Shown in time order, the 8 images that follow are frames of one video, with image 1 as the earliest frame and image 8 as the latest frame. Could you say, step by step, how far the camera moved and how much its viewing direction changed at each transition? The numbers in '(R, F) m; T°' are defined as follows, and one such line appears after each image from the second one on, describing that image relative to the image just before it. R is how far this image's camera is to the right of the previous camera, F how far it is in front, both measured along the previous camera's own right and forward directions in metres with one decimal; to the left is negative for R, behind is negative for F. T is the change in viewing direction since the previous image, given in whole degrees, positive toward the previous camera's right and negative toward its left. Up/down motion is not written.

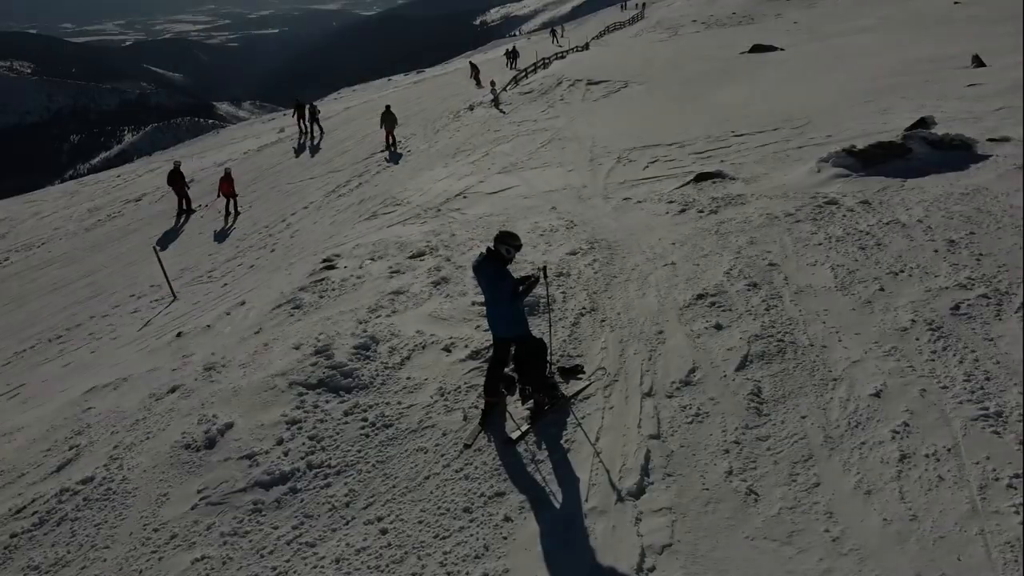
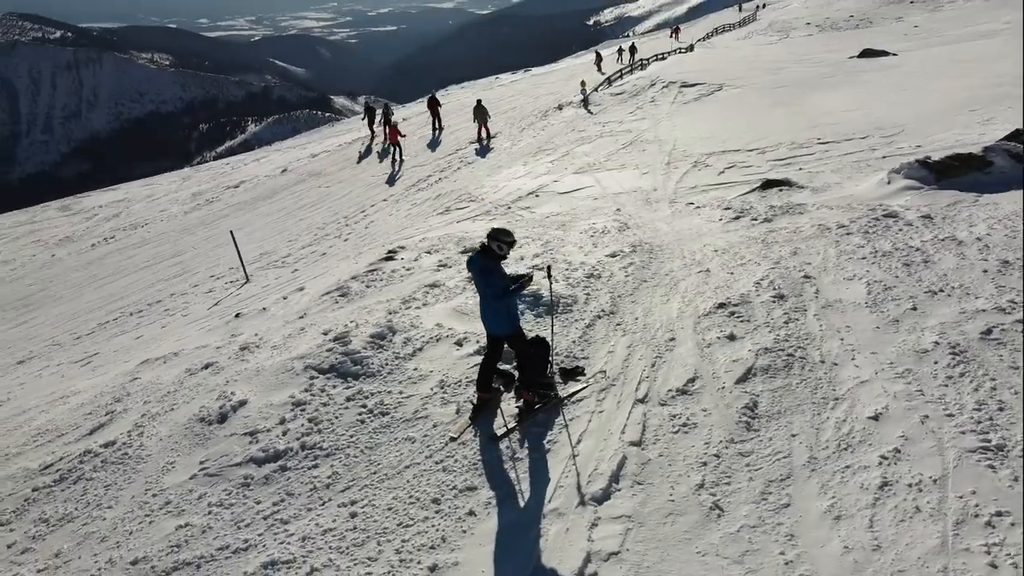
(+0.8, 0.0) m; -7°
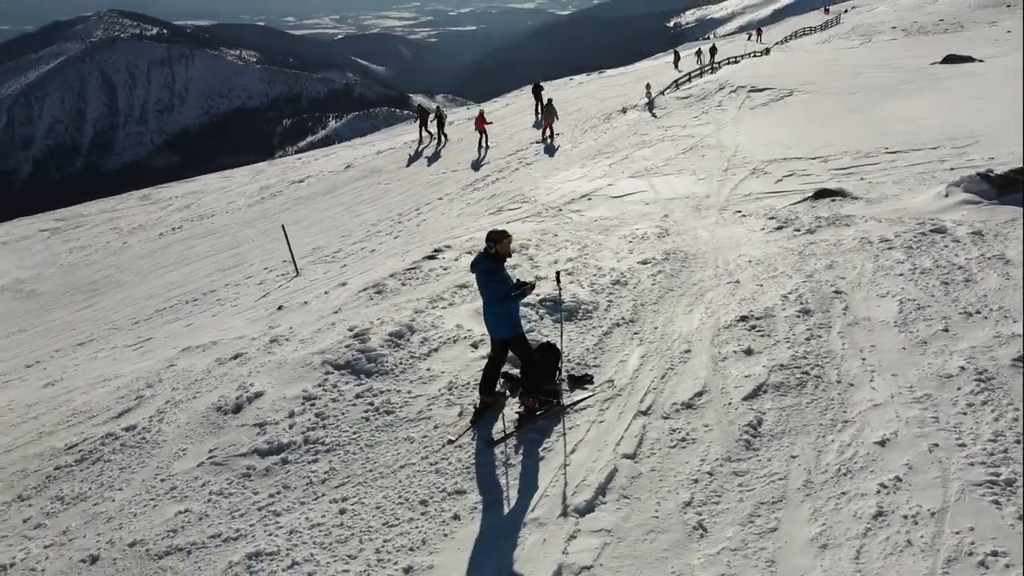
(+0.5, +0.1) m; -5°
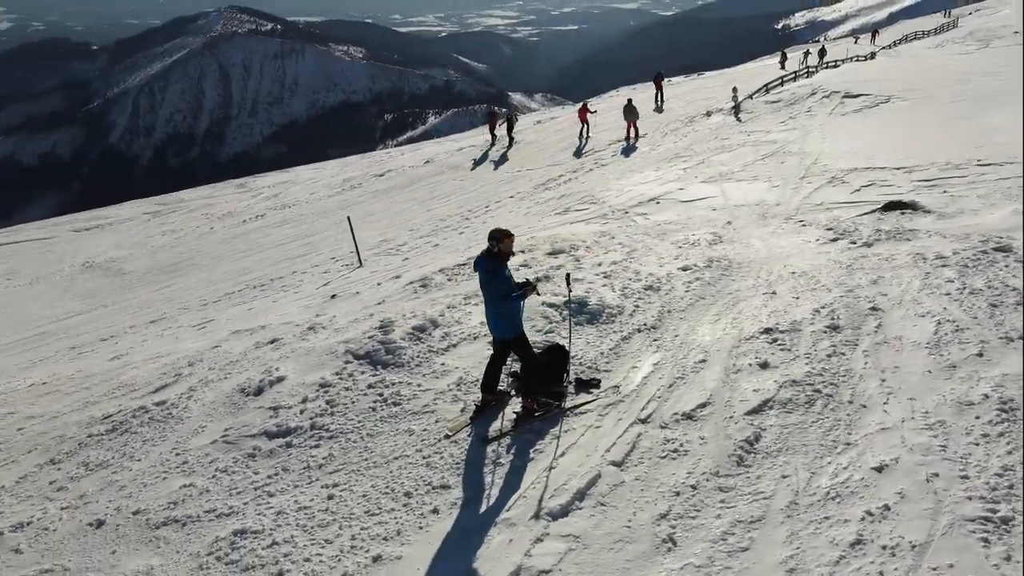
(+0.7, 0.0) m; -6°
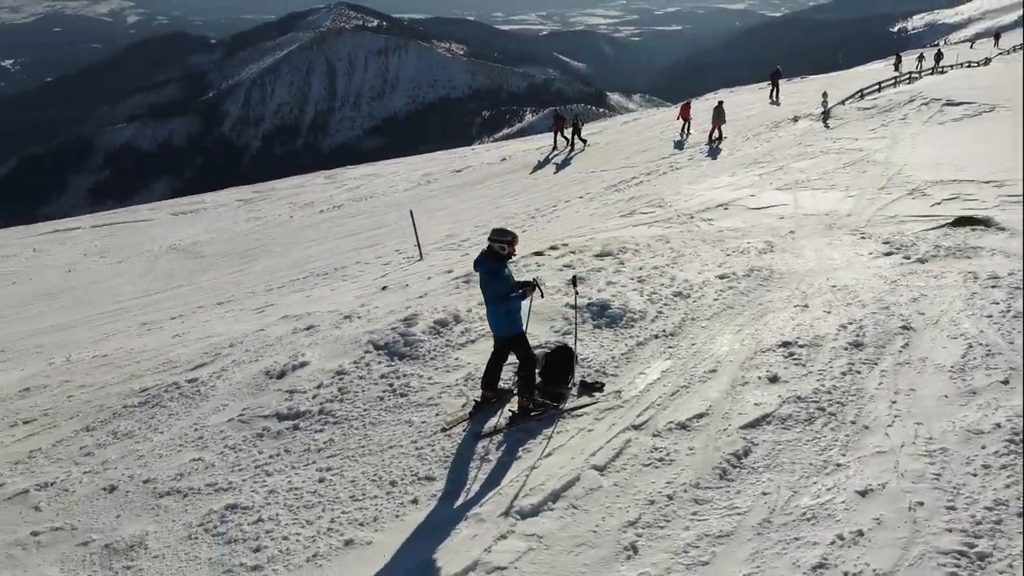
(+0.7, 0.0) m; -6°
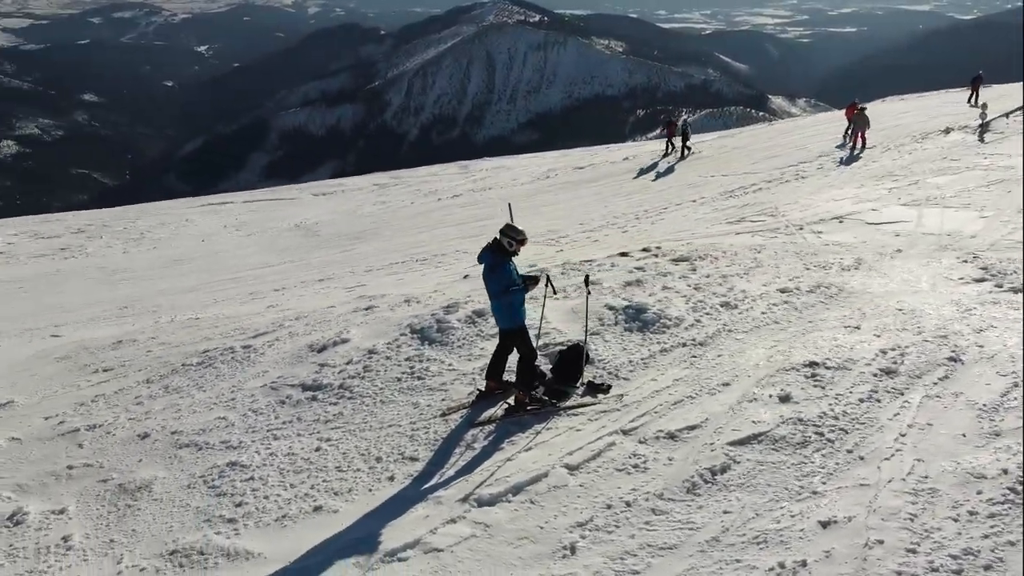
(+1.0, 0.0) m; -10°
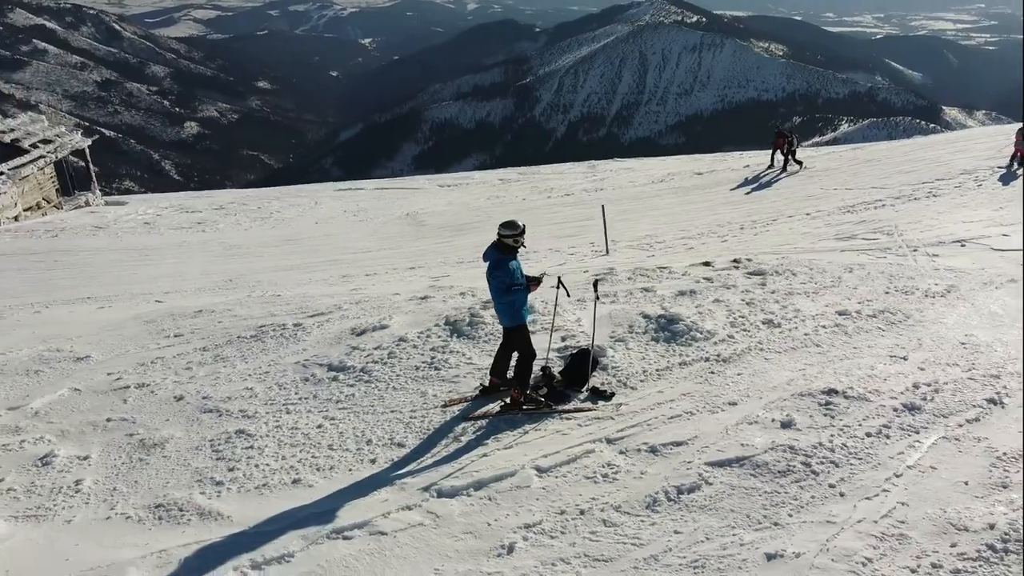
(+1.0, 0.0) m; -10°
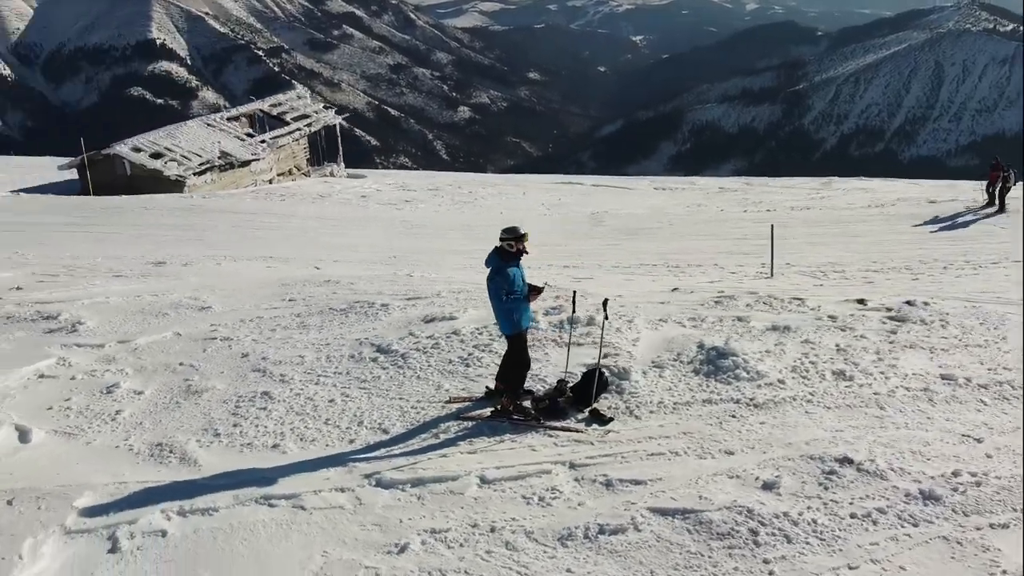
(+1.8, +0.3) m; -17°
